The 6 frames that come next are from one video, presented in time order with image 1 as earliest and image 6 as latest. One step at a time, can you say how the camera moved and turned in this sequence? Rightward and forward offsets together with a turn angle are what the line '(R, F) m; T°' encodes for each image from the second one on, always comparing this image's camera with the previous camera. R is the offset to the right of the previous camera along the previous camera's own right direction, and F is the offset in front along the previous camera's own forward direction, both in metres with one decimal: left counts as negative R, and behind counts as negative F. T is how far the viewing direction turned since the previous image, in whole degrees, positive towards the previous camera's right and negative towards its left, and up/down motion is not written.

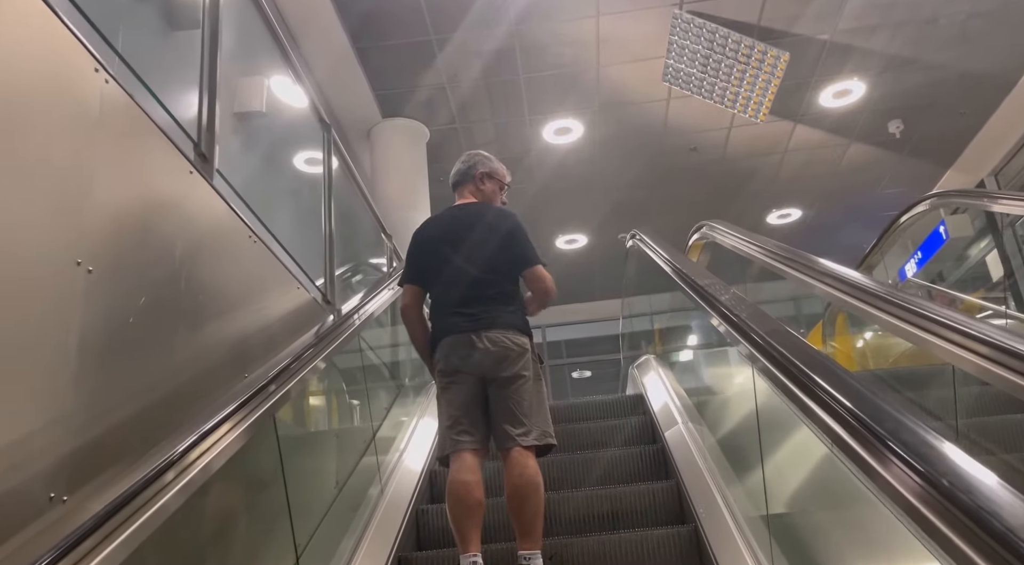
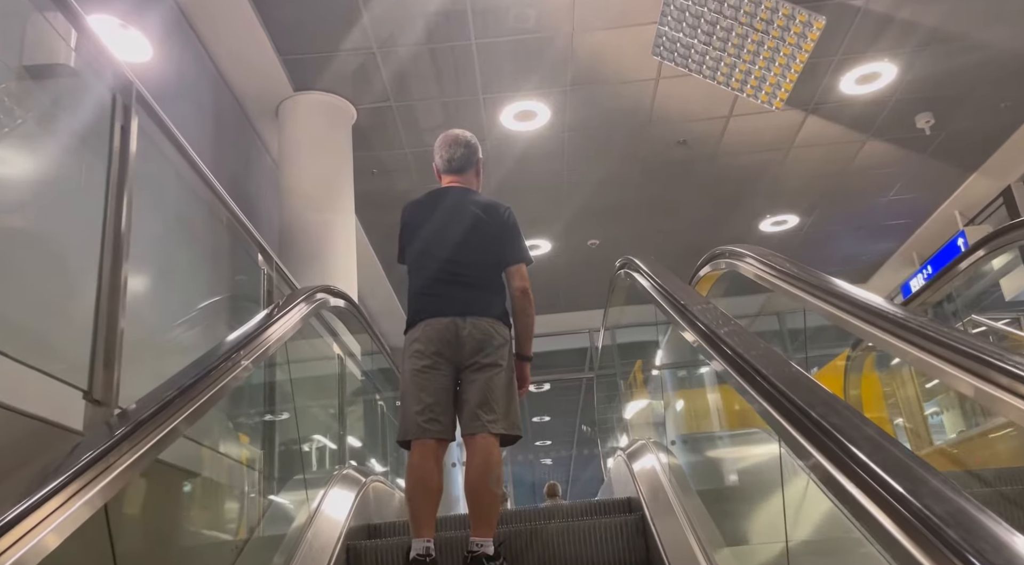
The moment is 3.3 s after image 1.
(+0.1, +1.3) m; +3°
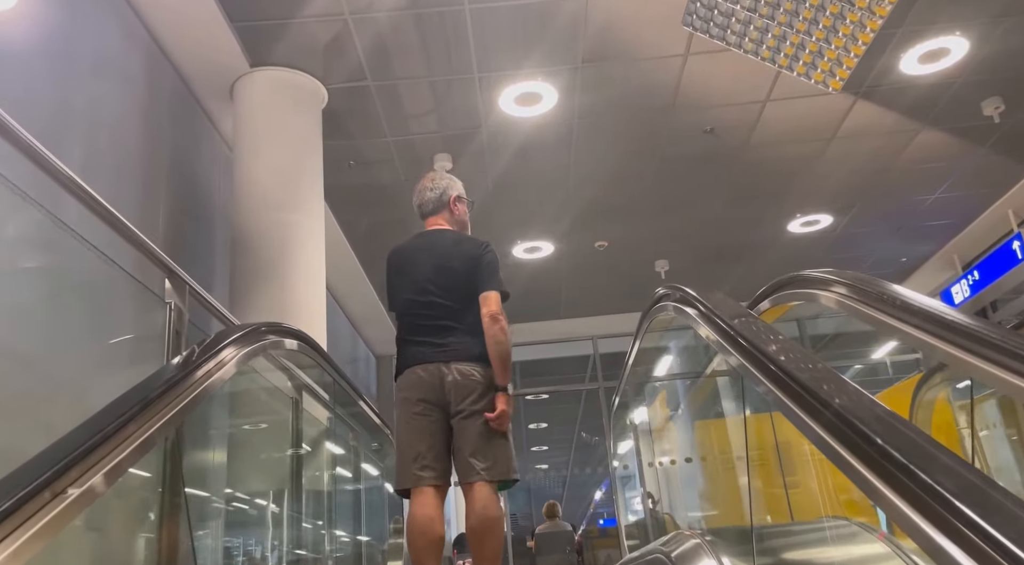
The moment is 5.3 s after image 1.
(0.0, +0.8) m; 0°
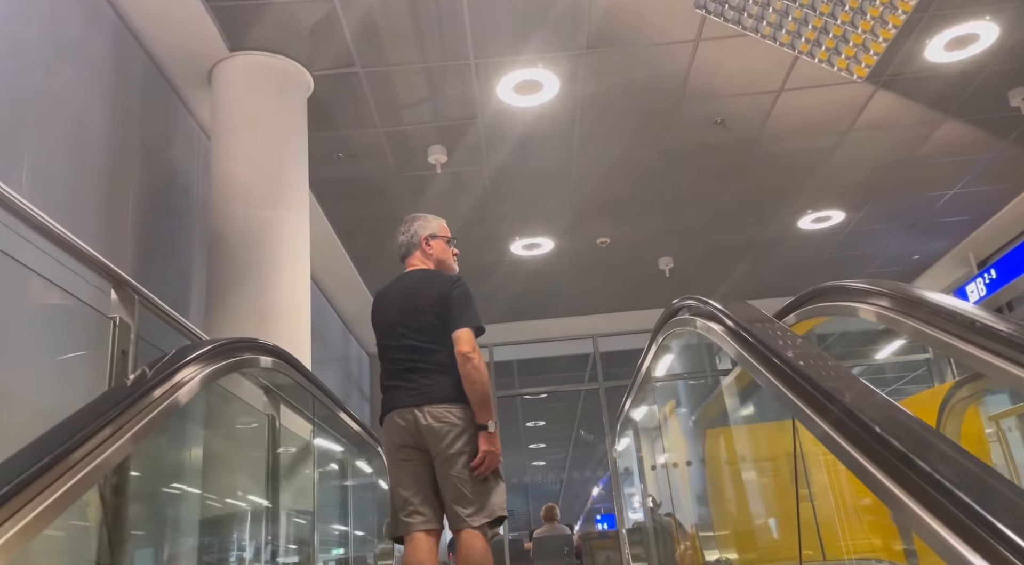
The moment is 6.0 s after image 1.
(0.0, +0.3) m; 0°
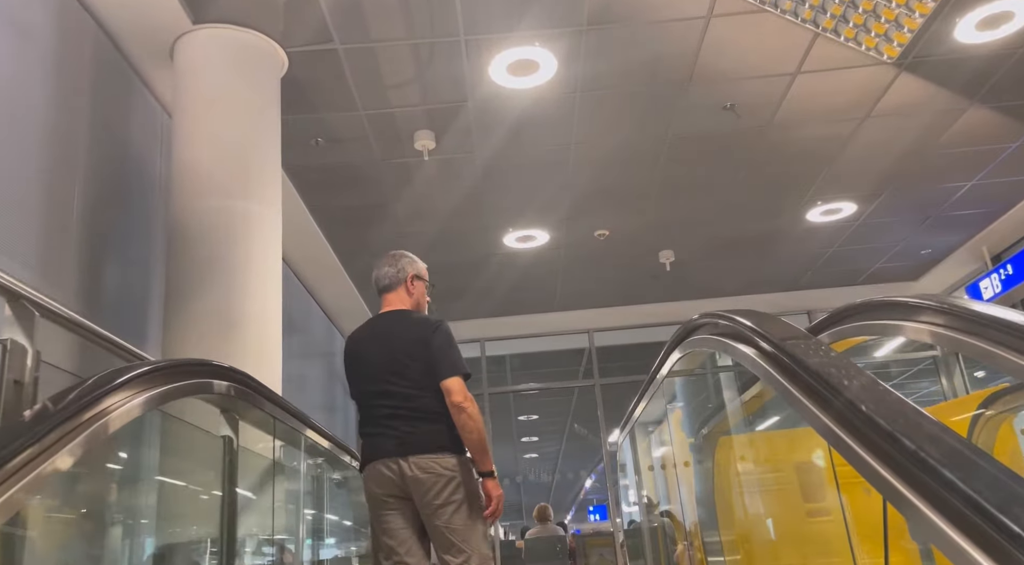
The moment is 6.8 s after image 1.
(0.0, +0.3) m; 0°
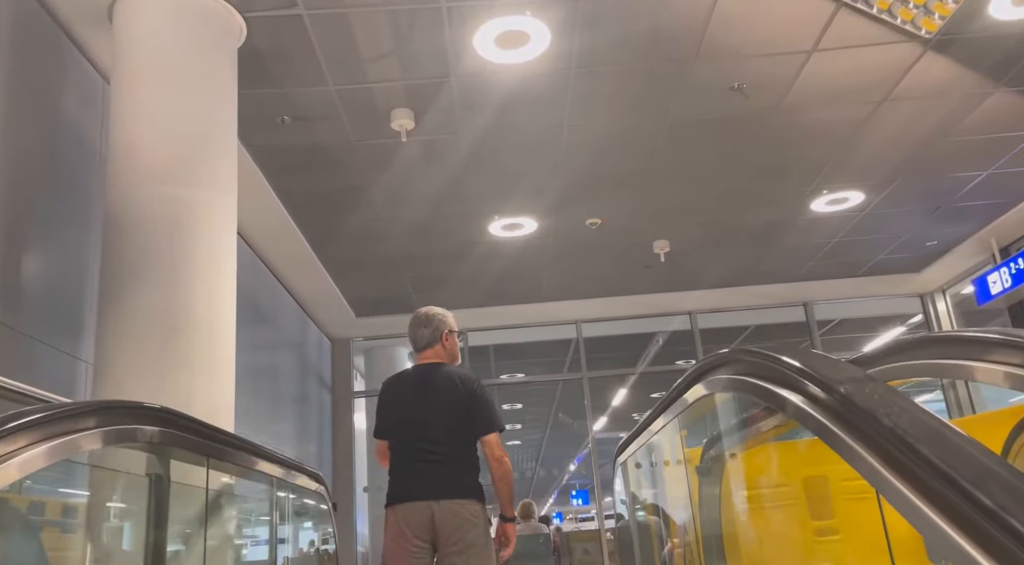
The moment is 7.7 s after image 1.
(0.0, +0.4) m; +1°
